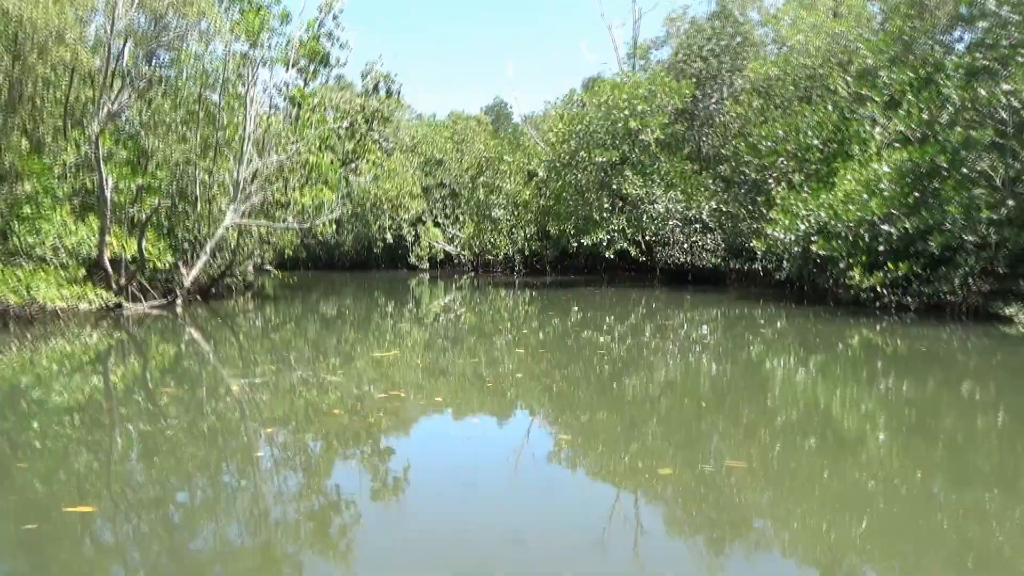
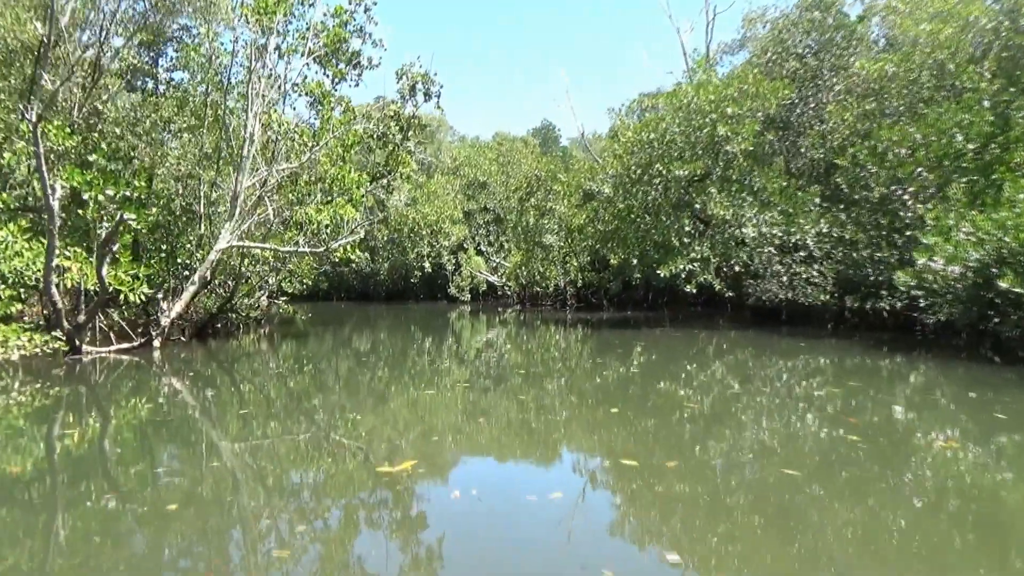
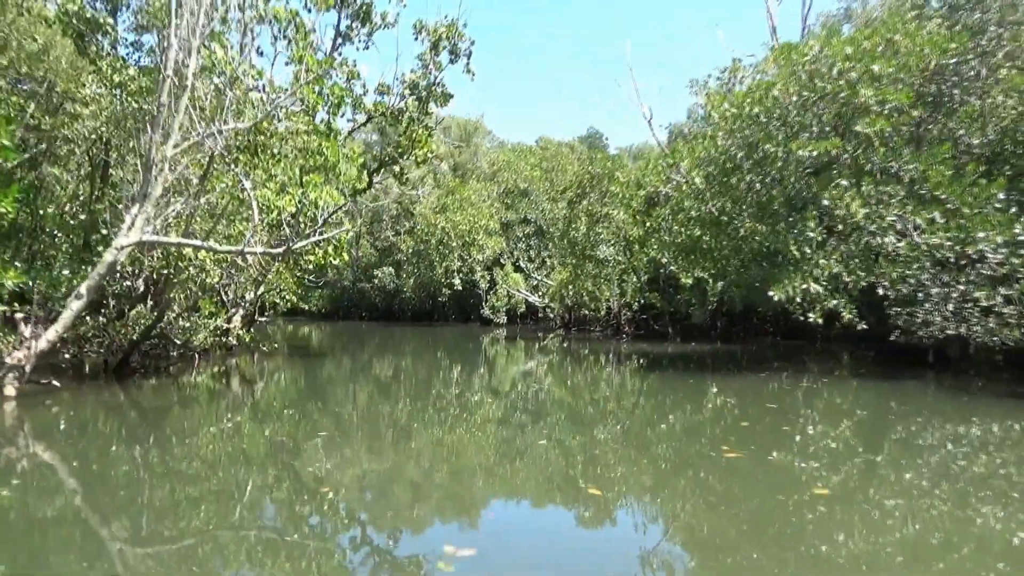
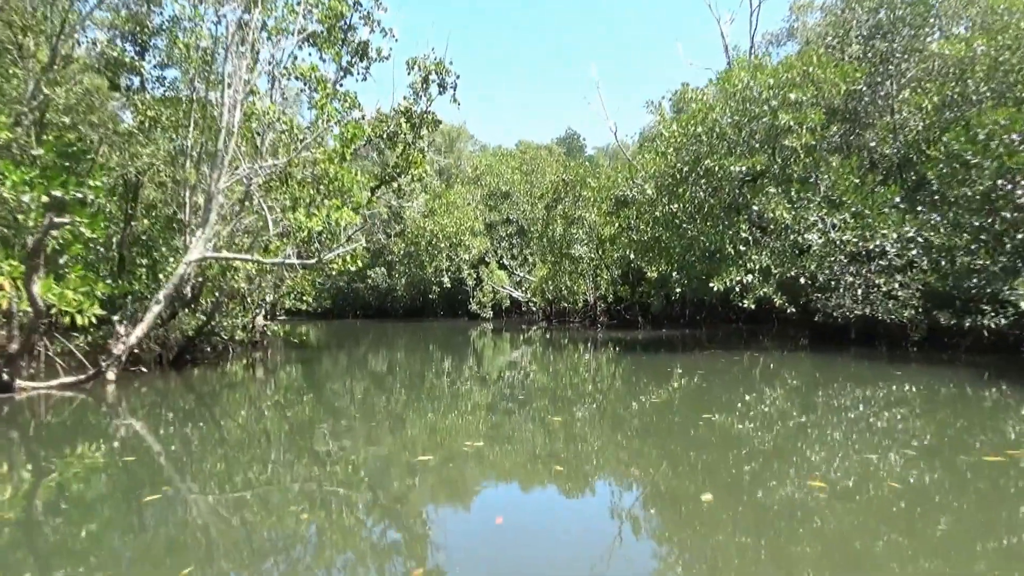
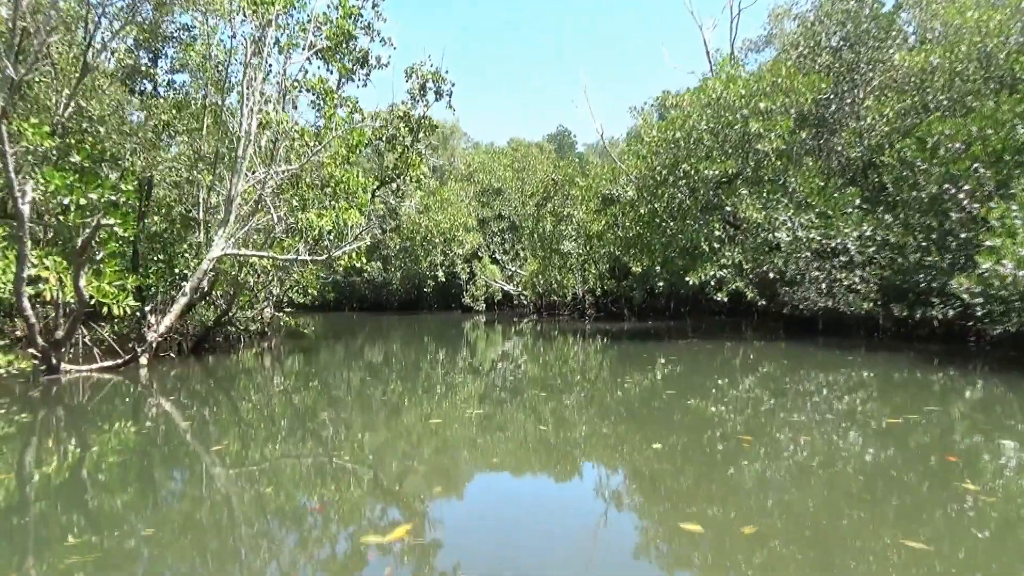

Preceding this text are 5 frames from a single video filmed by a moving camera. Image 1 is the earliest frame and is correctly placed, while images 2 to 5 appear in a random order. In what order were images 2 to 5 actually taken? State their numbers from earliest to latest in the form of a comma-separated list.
2, 5, 4, 3
